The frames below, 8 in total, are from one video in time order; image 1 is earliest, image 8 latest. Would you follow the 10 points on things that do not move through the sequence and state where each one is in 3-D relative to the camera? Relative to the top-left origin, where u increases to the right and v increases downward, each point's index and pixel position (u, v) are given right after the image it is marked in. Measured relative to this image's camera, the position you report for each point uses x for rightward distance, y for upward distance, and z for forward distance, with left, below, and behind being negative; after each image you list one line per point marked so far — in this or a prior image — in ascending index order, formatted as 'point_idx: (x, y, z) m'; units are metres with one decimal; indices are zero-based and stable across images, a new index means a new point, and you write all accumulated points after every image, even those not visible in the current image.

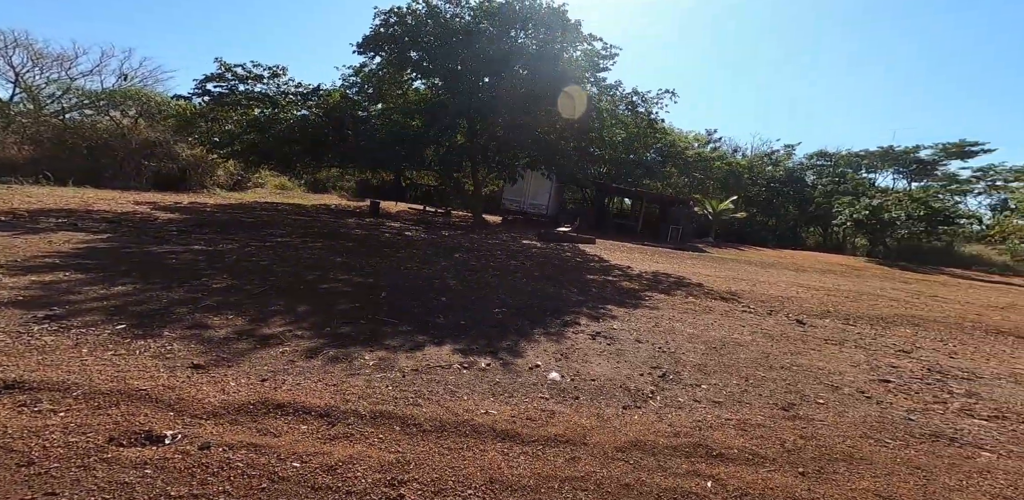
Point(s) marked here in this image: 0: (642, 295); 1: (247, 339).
0: (+2.0, -0.7, +6.1) m
1: (-2.0, -0.6, +3.0) m
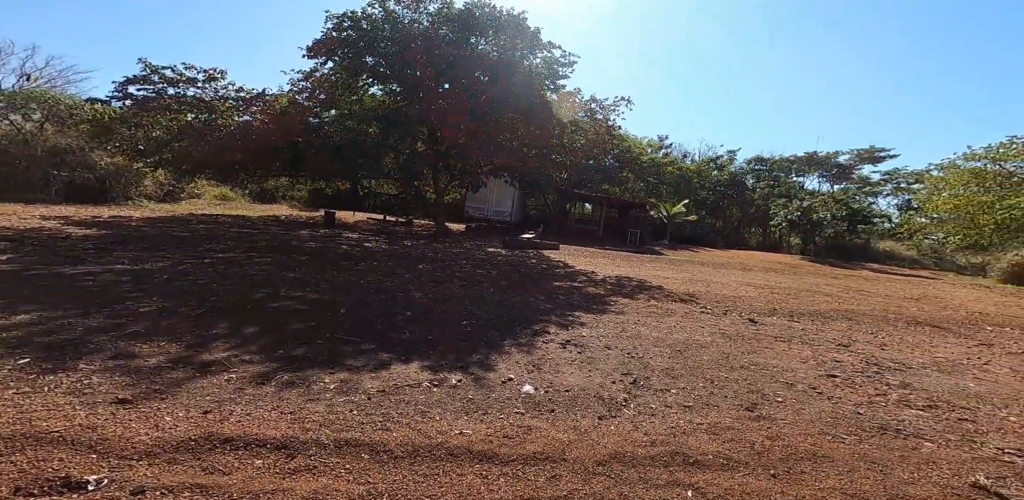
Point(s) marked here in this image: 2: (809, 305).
0: (+1.5, -0.8, +6.2) m
1: (-2.2, -0.8, +2.7) m
2: (+5.5, -1.0, +7.5) m
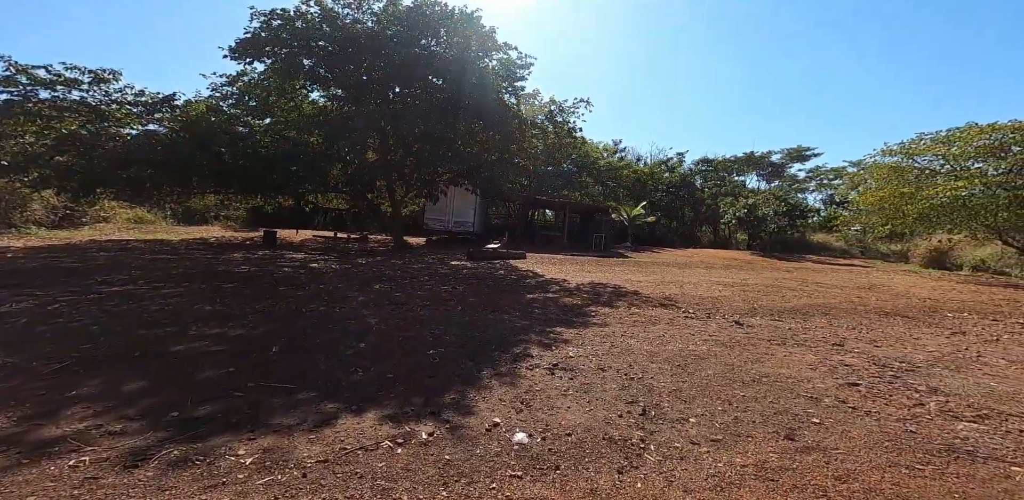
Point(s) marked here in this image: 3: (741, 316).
0: (+1.0, -0.9, +5.7) m
1: (-2.2, -0.9, +1.8) m
2: (+4.9, -0.9, +7.4) m
3: (+3.3, -0.9, +5.8) m
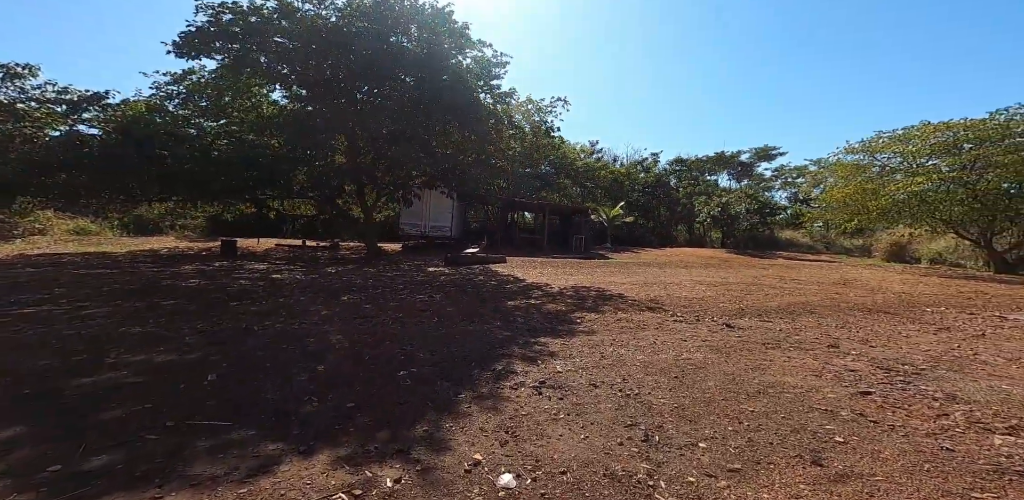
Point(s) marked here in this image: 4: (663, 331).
0: (+0.8, -0.9, +5.4) m
1: (-2.2, -1.0, +1.3) m
2: (+4.6, -0.9, +7.3) m
3: (+3.0, -0.9, +5.6) m
4: (+1.8, -1.0, +4.8) m
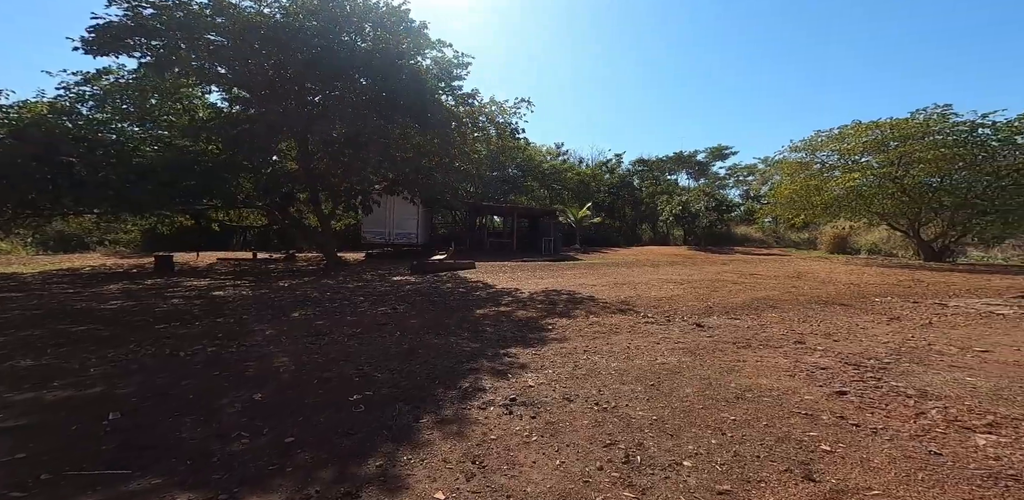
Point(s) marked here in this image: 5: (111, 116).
0: (+0.4, -1.0, +5.2) m
1: (-2.3, -1.1, +0.9) m
2: (+4.0, -0.8, +7.4) m
3: (+2.6, -0.9, +5.6) m
4: (+1.4, -1.0, +4.7) m
5: (-8.6, +2.9, +8.8) m
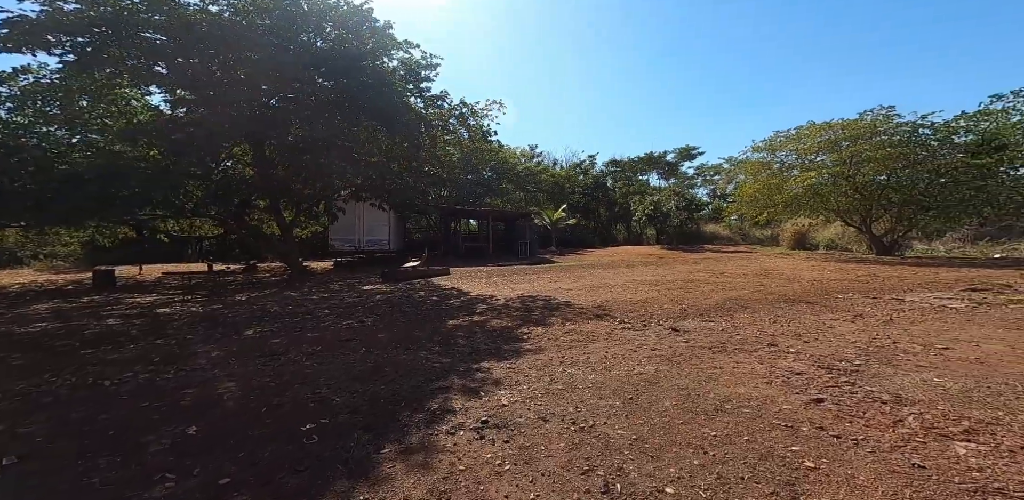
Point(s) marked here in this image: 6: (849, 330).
0: (0.0, -1.1, +5.0) m
1: (-2.4, -1.3, +0.6) m
2: (+3.5, -0.9, +7.4) m
3: (+2.2, -0.9, +5.5) m
4: (+1.1, -1.0, +4.6) m
5: (-9.2, +2.6, +8.1) m
6: (+4.1, -1.0, +5.0) m
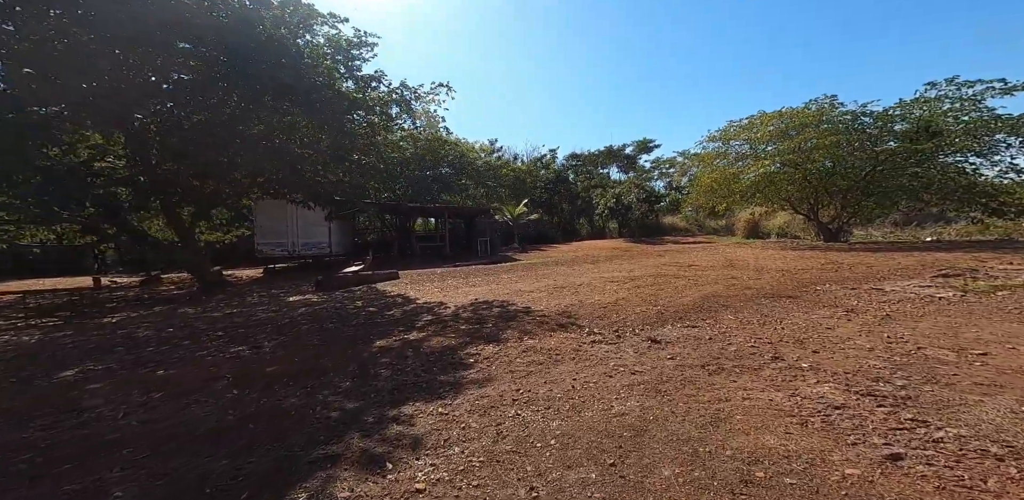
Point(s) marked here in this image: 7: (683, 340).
0: (-0.5, -1.1, +3.9) m
1: (-2.5, -1.3, -0.7) m
2: (+2.7, -0.7, +6.6) m
3: (+1.6, -0.9, +4.6) m
4: (+0.6, -1.0, +3.6) m
5: (-10.1, +2.3, +6.2) m
6: (+3.5, -0.8, +4.2) m
7: (+1.7, -0.9, +4.1) m
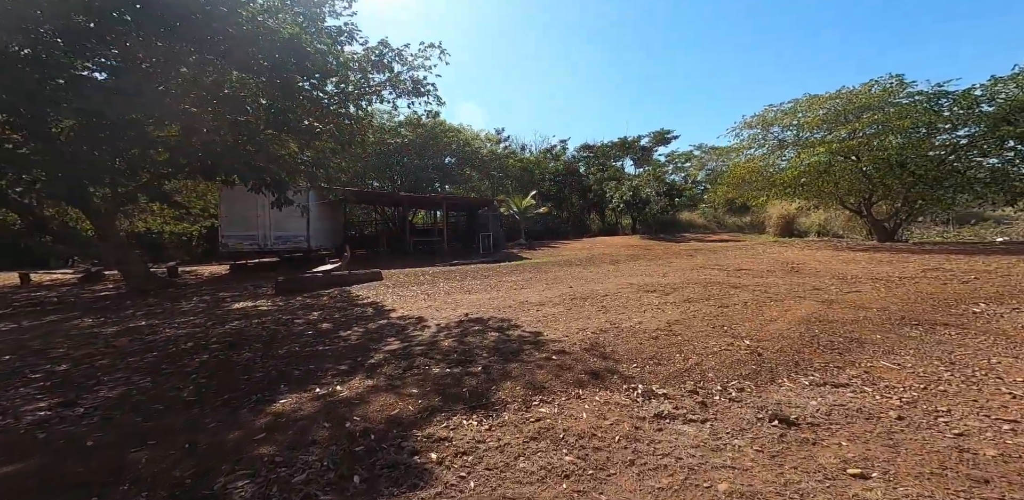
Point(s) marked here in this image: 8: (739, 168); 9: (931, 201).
0: (-0.5, -1.0, +1.9) m
1: (-2.6, -1.3, -2.6) m
2: (+2.8, -0.7, +4.6) m
3: (+1.6, -0.9, +2.6) m
4: (+0.6, -1.0, +1.6) m
5: (-10.0, +2.4, +4.4) m
6: (+3.5, -0.8, +2.2) m
7: (+1.7, -0.9, +2.1) m
8: (+9.3, +3.3, +16.5) m
9: (+13.6, +1.6, +13.2) m
